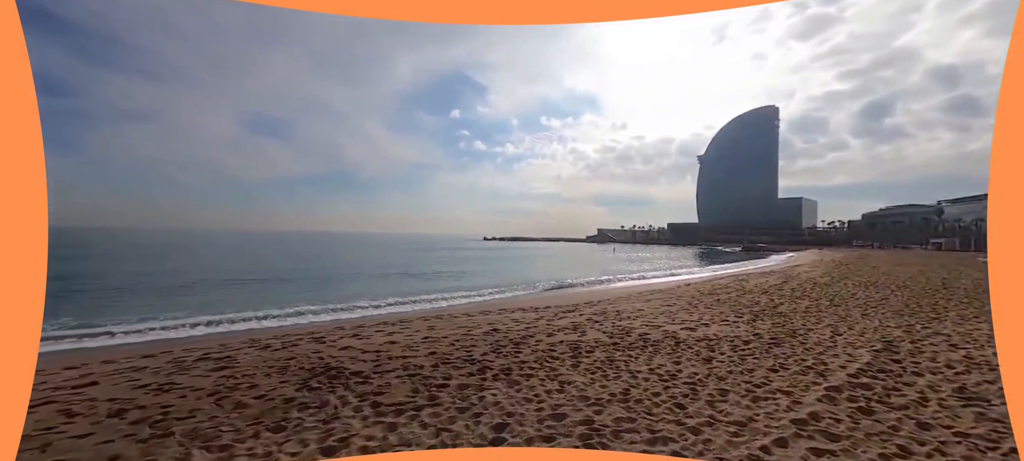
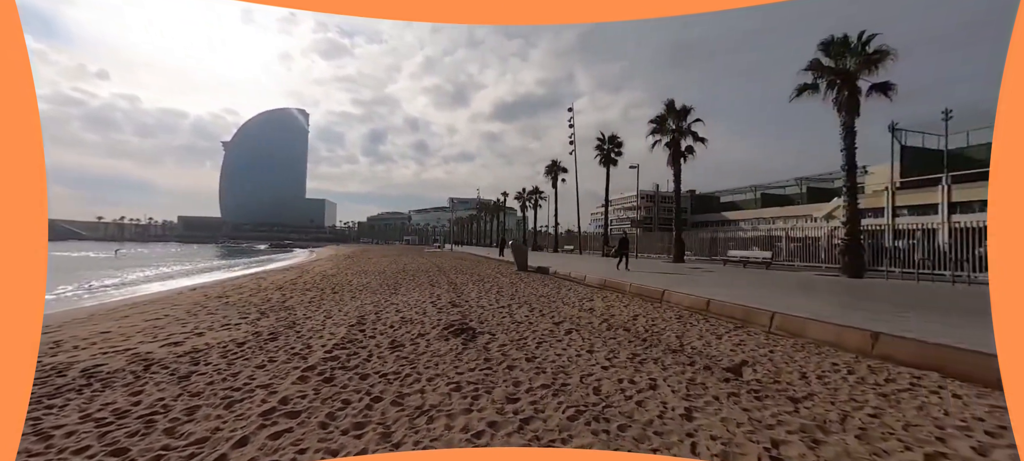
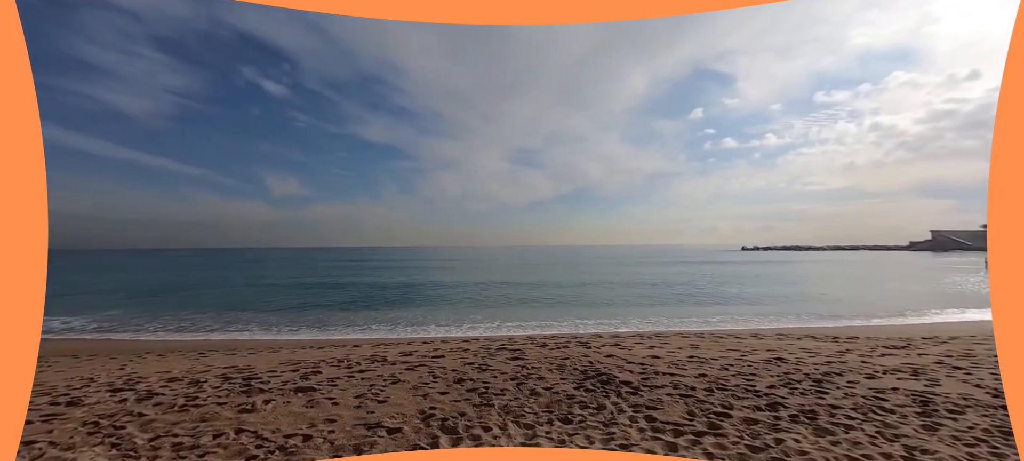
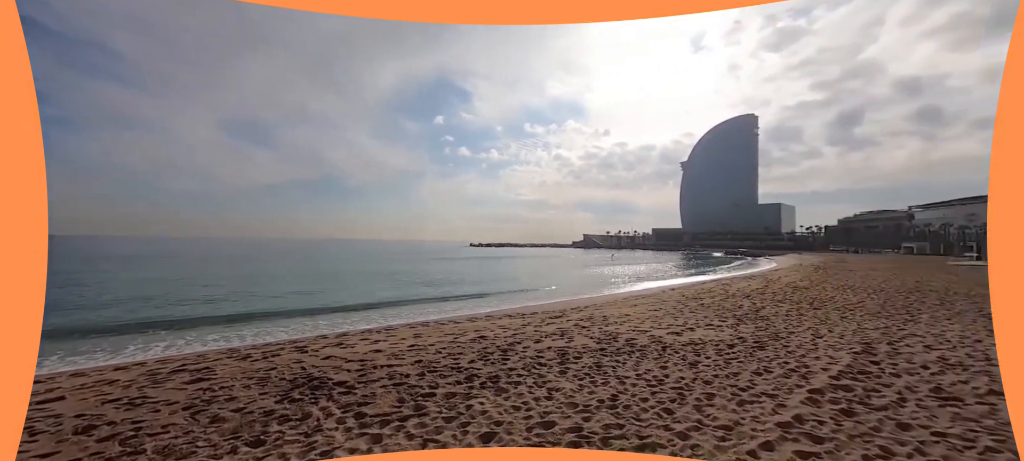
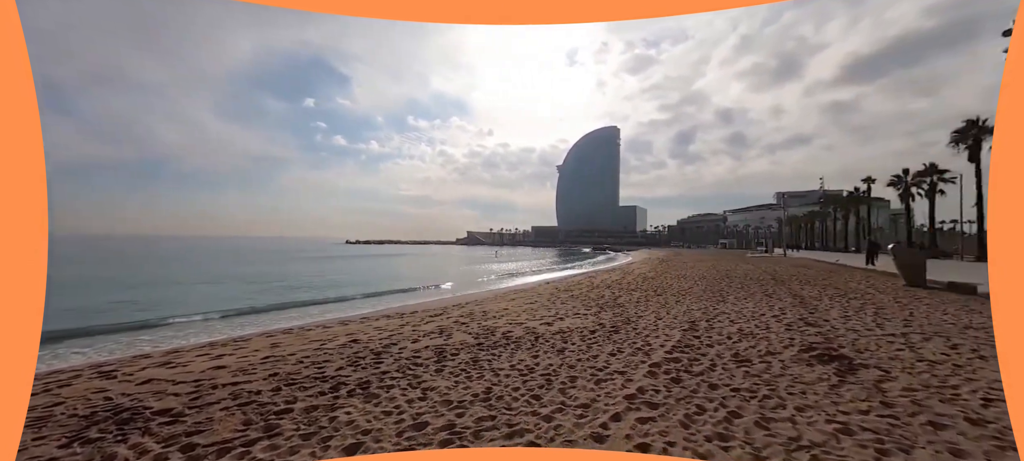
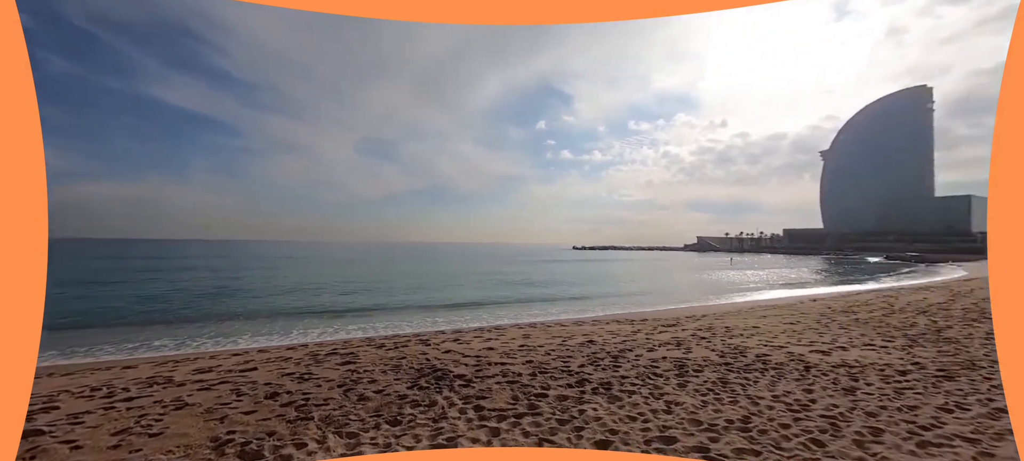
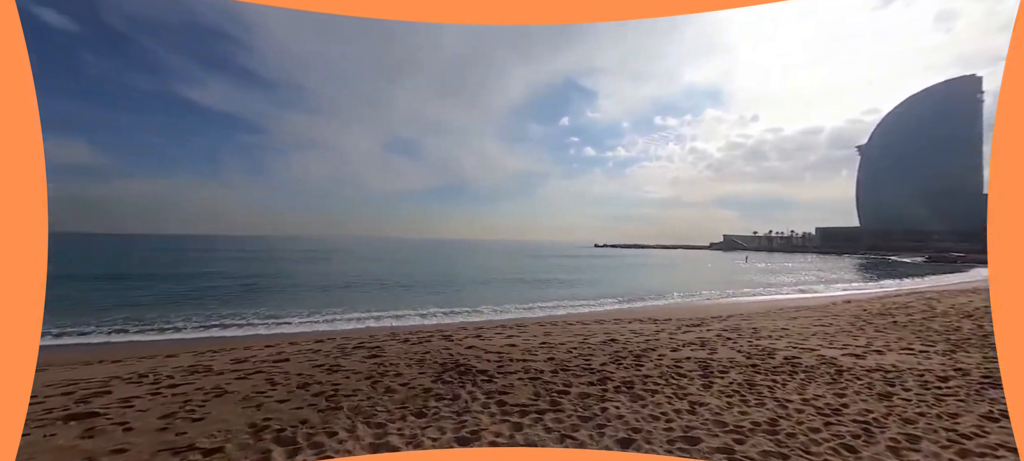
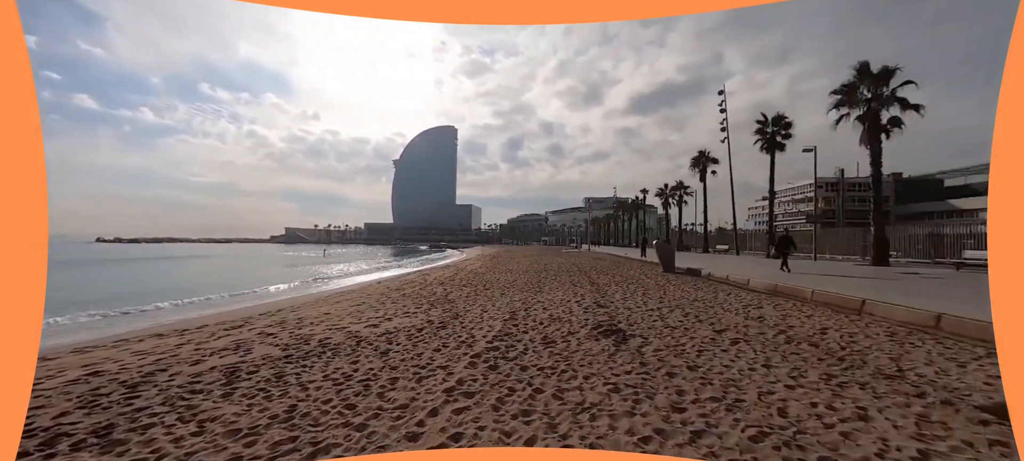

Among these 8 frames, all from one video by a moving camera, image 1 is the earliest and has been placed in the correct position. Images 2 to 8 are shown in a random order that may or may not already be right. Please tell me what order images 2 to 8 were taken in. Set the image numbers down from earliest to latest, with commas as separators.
7, 3, 6, 4, 5, 8, 2
